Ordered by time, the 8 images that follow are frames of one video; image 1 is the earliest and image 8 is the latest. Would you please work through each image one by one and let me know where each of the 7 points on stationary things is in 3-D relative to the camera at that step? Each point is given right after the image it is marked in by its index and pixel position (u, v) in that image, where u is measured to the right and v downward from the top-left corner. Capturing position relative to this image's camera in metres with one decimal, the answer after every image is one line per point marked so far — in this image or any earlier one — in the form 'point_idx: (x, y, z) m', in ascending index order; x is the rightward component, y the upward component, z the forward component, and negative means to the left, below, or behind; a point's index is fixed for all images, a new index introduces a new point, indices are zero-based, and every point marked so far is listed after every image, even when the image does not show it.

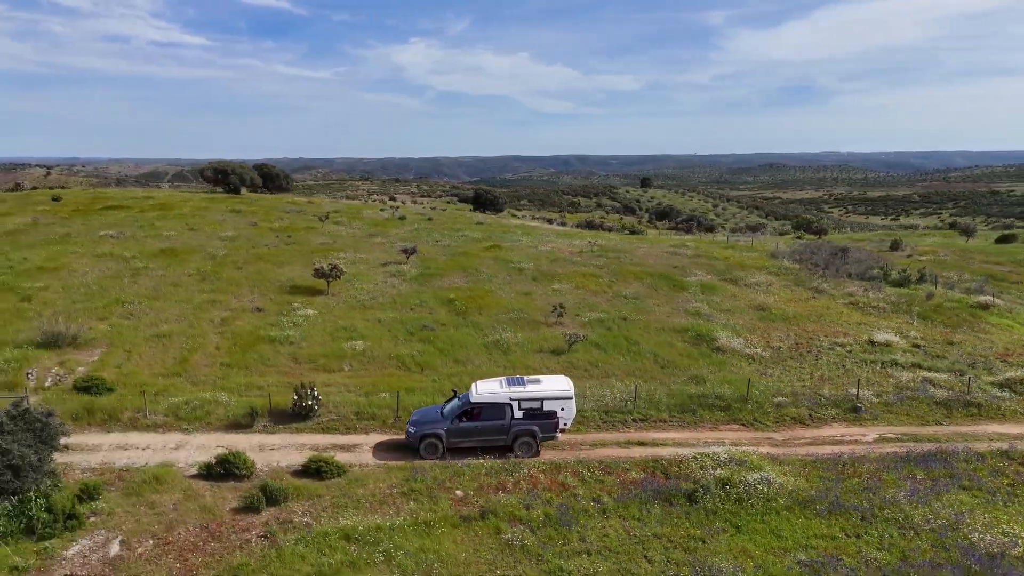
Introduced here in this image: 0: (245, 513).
0: (-5.6, -4.7, +14.8) m
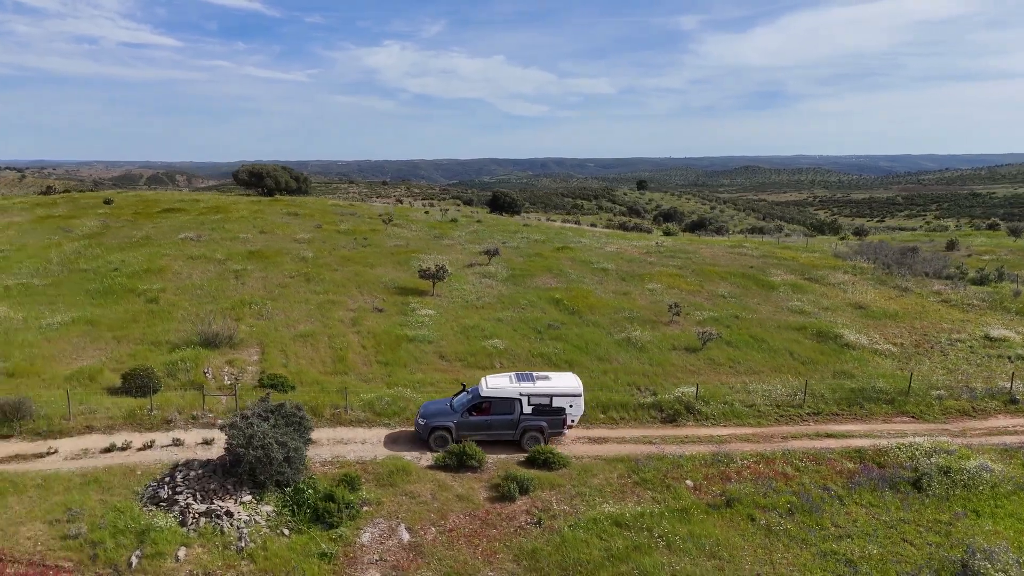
0: (-0.2, -4.6, +15.3) m
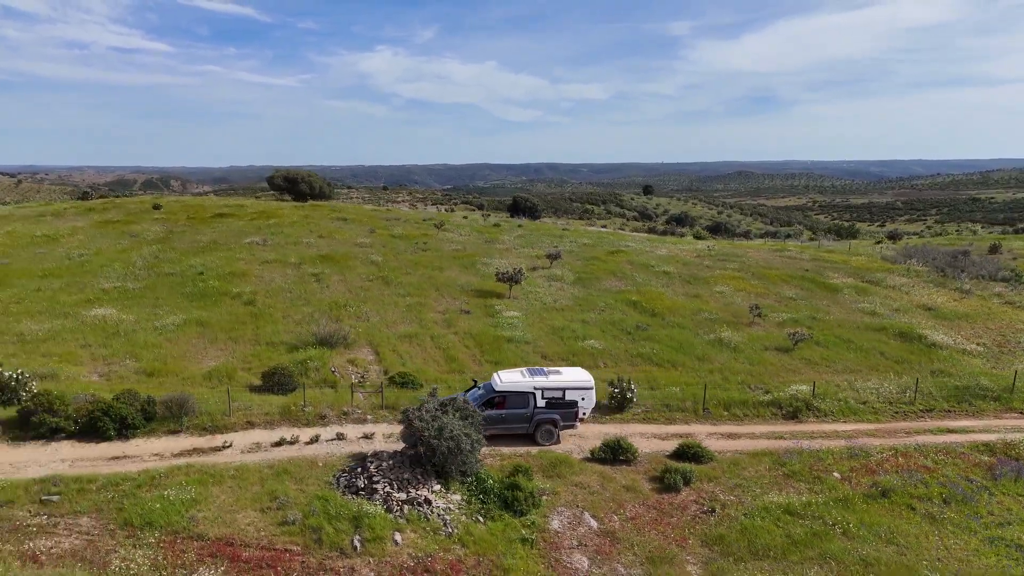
0: (+3.5, -4.6, +15.9) m
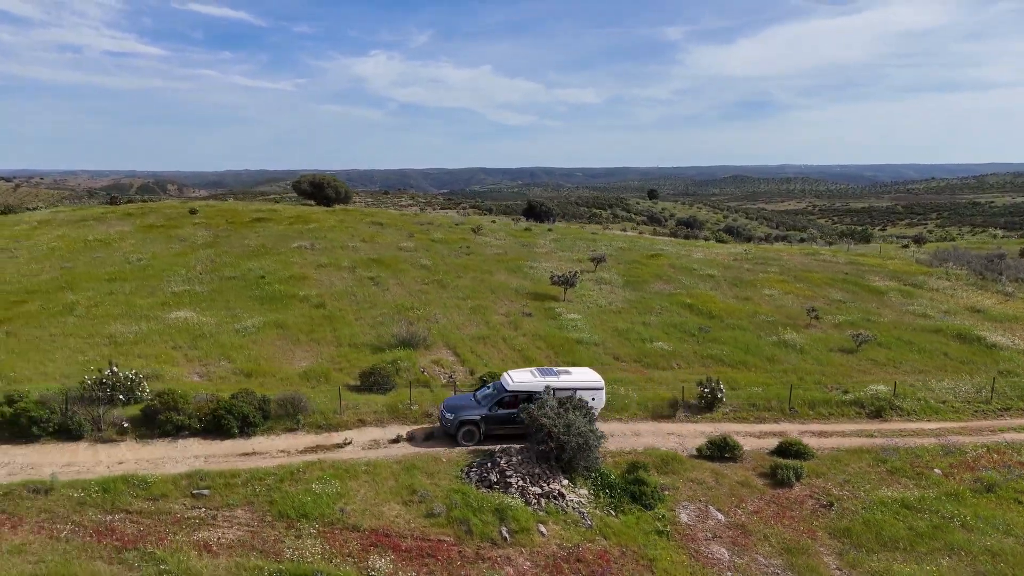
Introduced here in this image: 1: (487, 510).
0: (+6.3, -4.6, +16.5) m
1: (-0.5, -4.5, +14.3) m
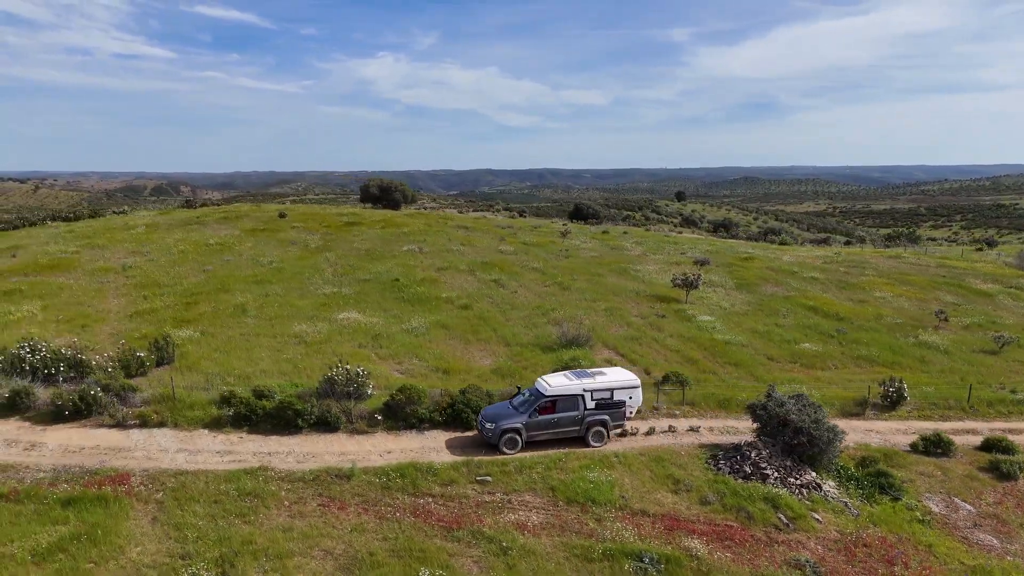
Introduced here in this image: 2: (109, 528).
0: (+12.2, -4.7, +17.4) m
1: (+5.3, -4.6, +15.3) m
2: (-7.5, -4.5, +13.1) m
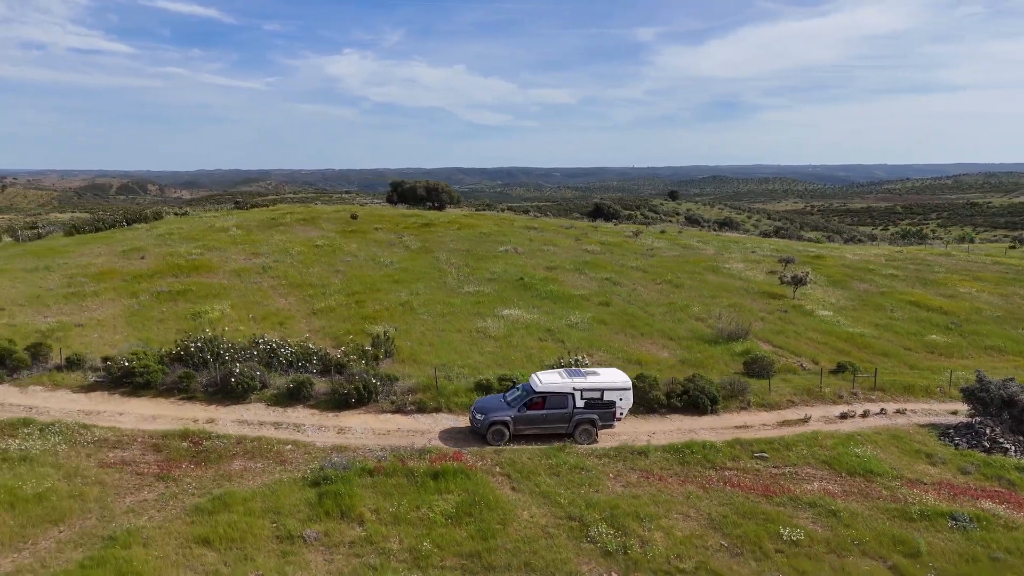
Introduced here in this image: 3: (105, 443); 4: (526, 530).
0: (+19.0, -4.6, +19.7) m
1: (+12.2, -4.5, +17.4) m
2: (-0.5, -4.4, +14.9) m
3: (-9.9, -3.8, +17.2) m
4: (+0.3, -4.8, +13.9) m
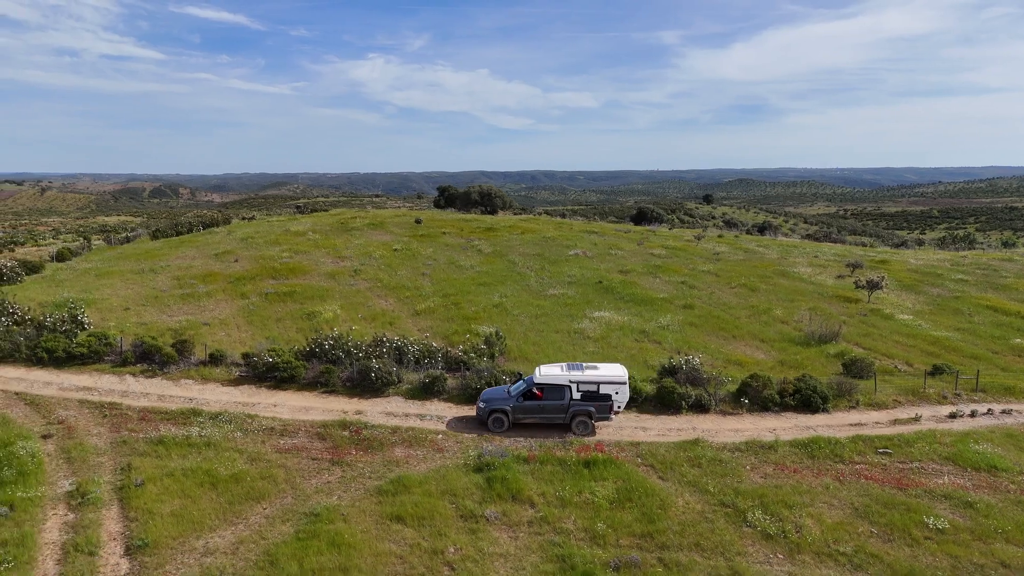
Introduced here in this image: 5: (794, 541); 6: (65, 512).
0: (+22.7, -4.7, +20.0) m
1: (+15.8, -4.6, +18.1) m
2: (+3.0, -4.5, +16.1) m
3: (-6.3, -3.8, +18.7) m
4: (+3.7, -4.8, +15.0) m
5: (+5.6, -5.0, +14.1) m
6: (-9.5, -4.8, +15.0) m
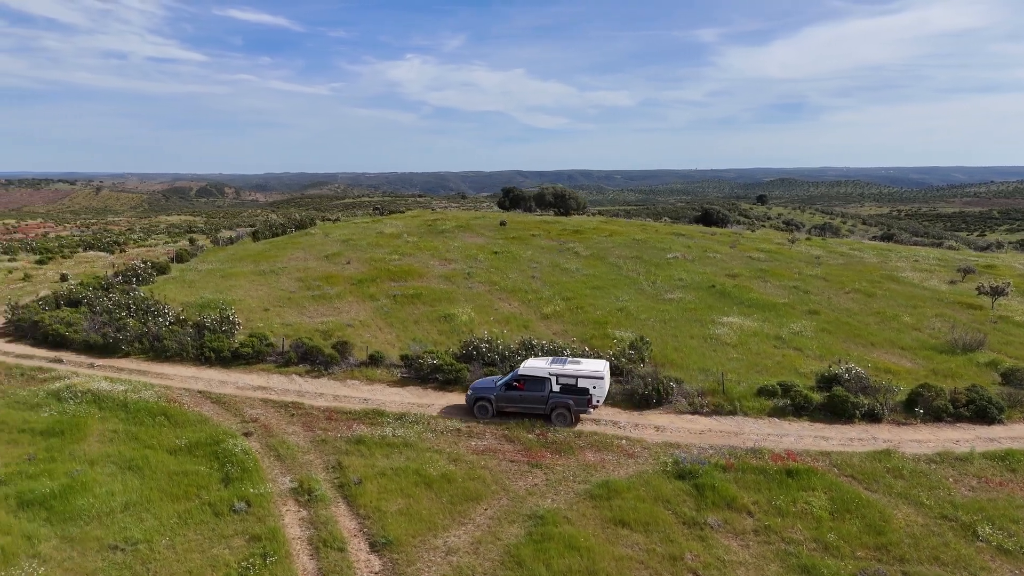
0: (+27.6, -5.1, +18.8) m
1: (+20.6, -4.9, +17.3) m
2: (+7.7, -4.7, +16.0) m
3: (-1.4, -3.9, +19.1) m
4: (+8.4, -5.0, +14.9) m
5: (+10.2, -5.3, +13.9) m
6: (-4.8, -4.9, +15.7) m
